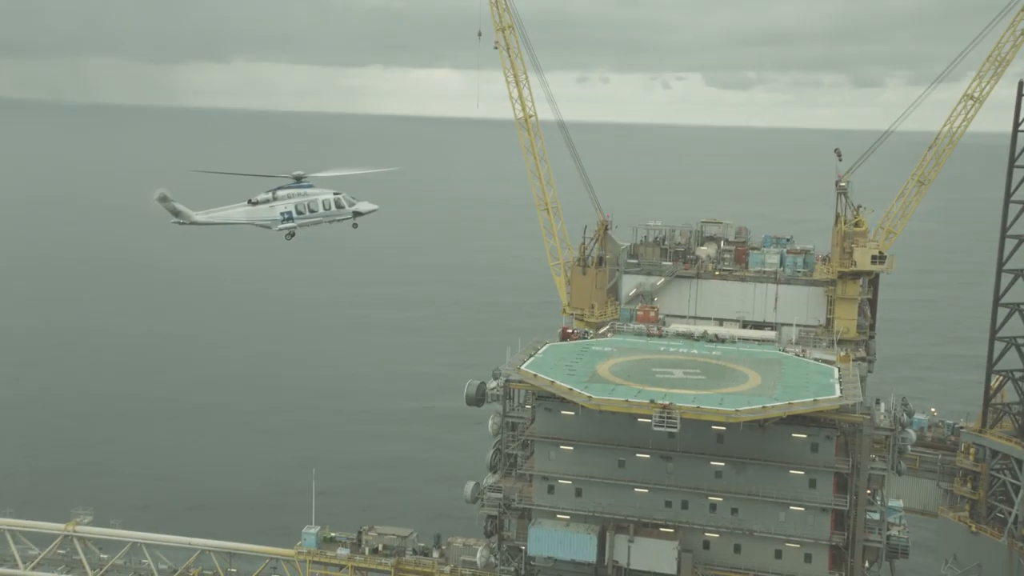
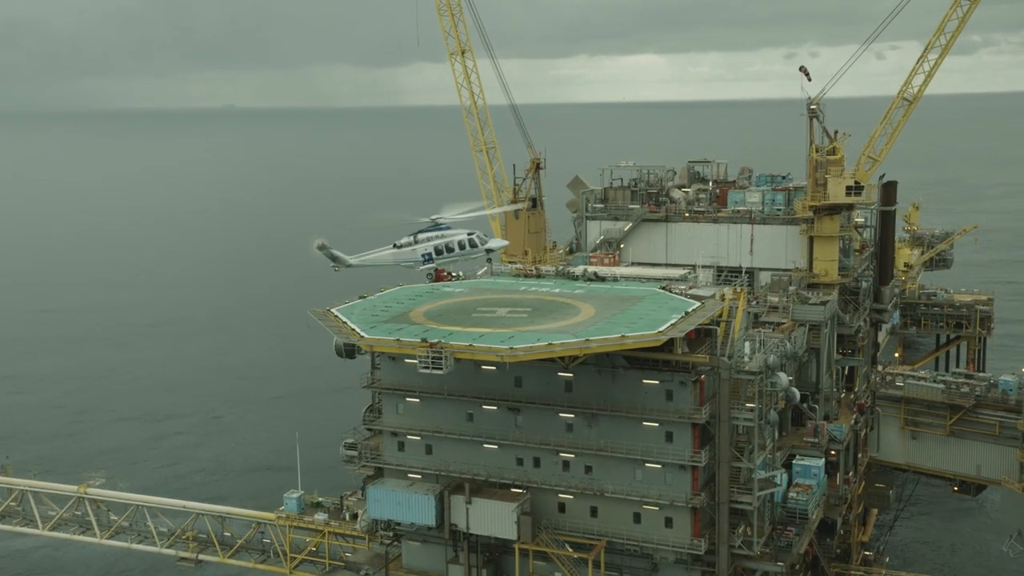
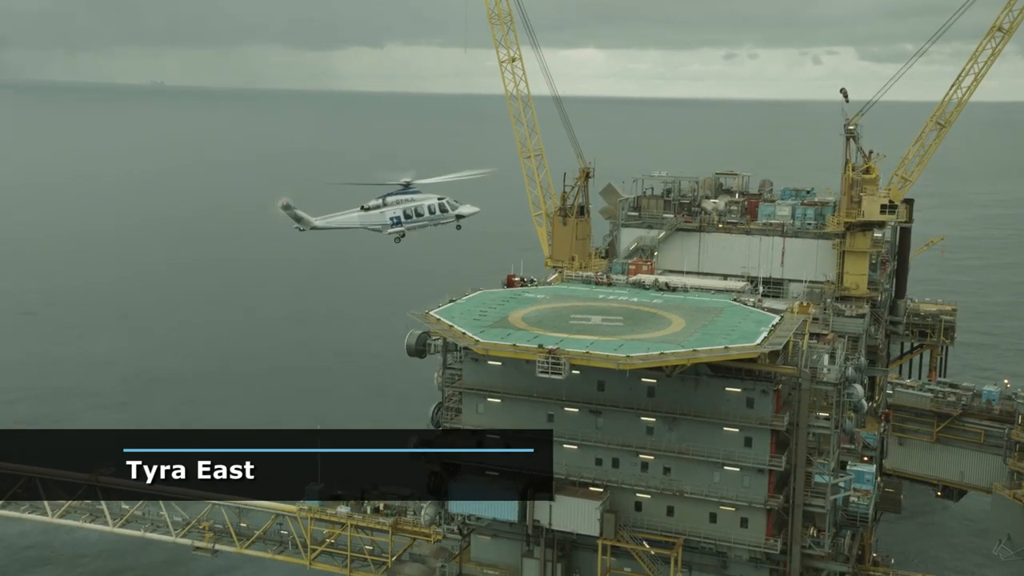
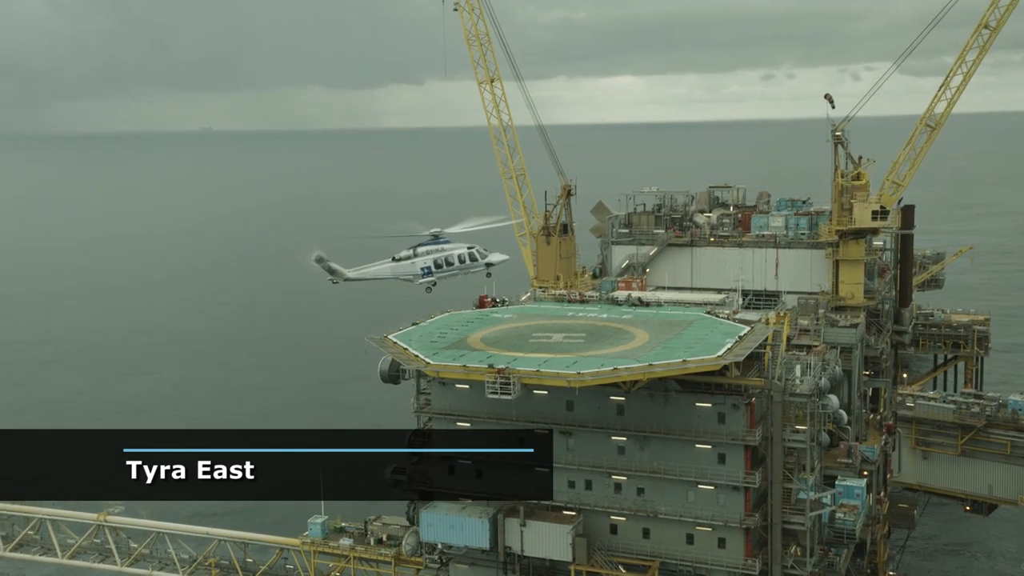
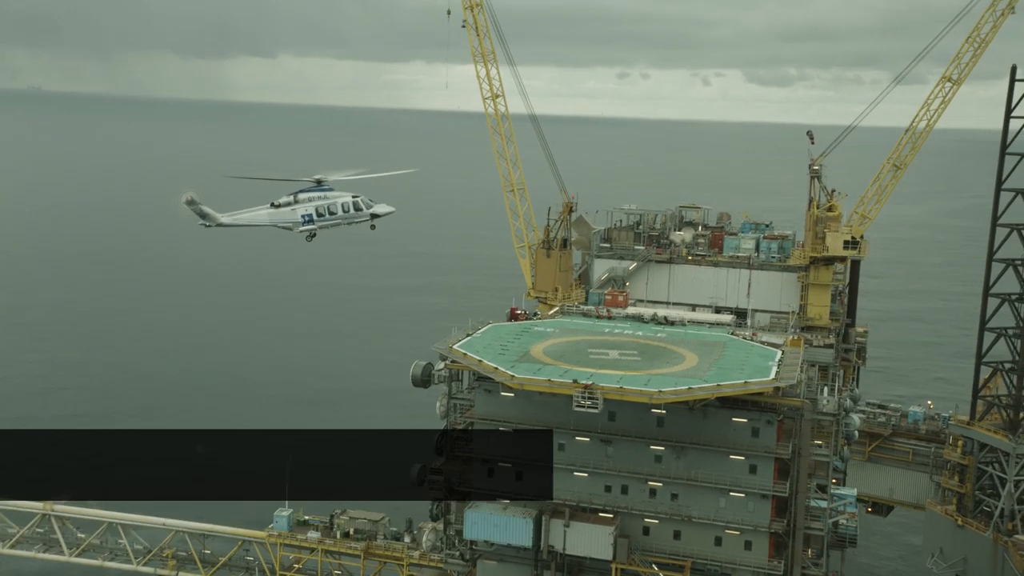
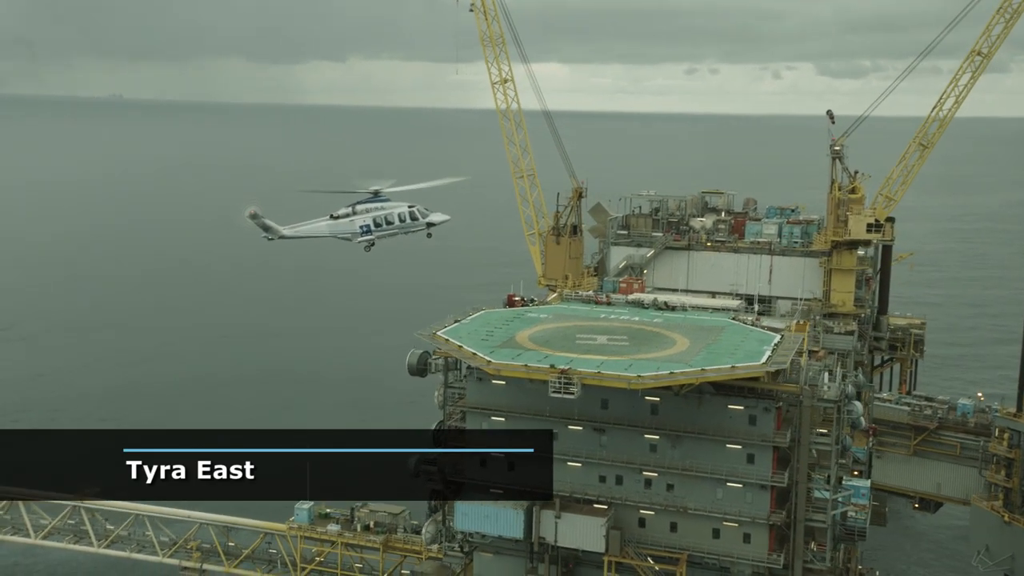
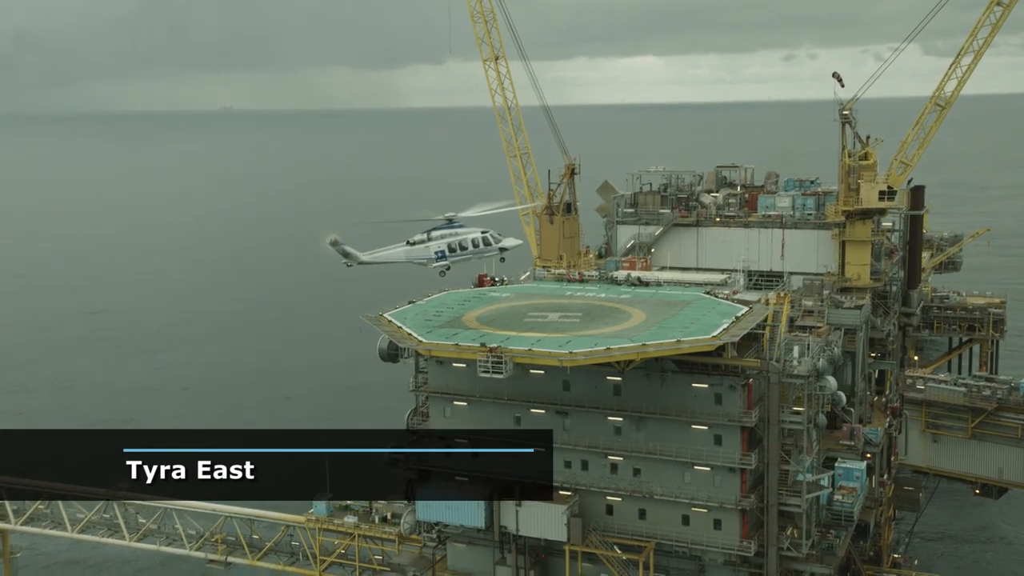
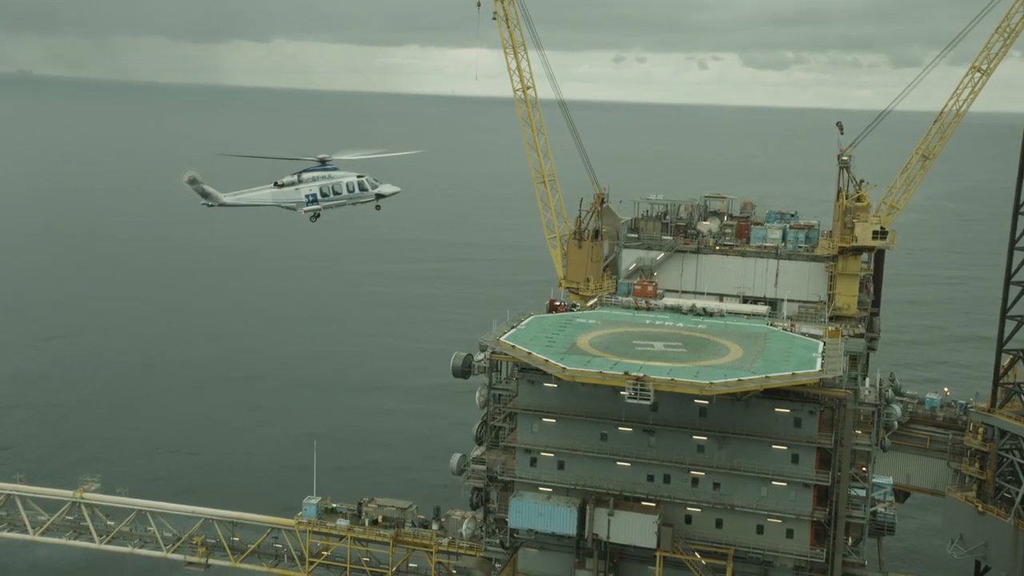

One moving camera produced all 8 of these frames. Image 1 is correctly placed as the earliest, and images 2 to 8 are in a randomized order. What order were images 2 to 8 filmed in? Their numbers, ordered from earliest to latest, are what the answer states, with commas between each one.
8, 5, 6, 3, 4, 7, 2
